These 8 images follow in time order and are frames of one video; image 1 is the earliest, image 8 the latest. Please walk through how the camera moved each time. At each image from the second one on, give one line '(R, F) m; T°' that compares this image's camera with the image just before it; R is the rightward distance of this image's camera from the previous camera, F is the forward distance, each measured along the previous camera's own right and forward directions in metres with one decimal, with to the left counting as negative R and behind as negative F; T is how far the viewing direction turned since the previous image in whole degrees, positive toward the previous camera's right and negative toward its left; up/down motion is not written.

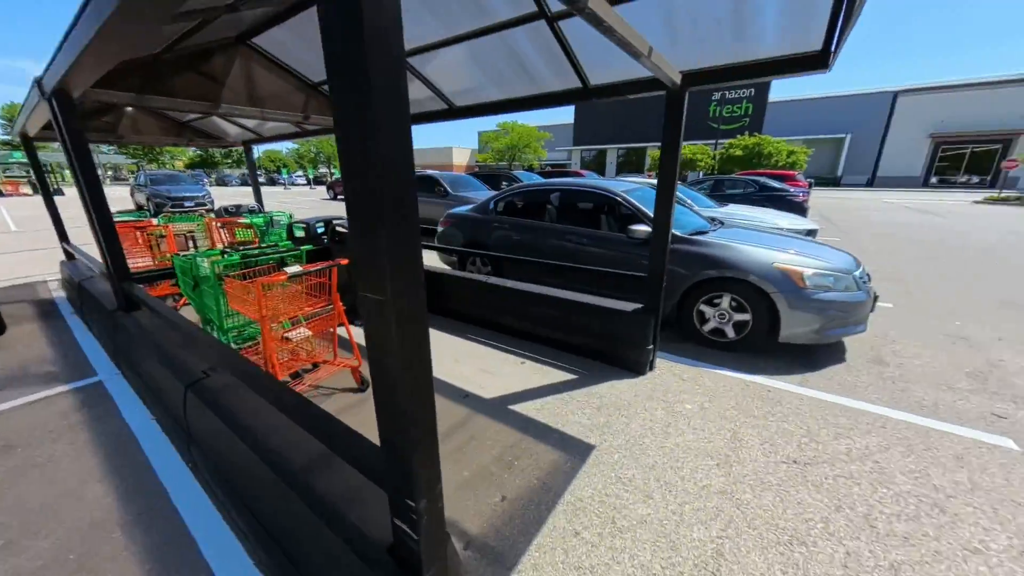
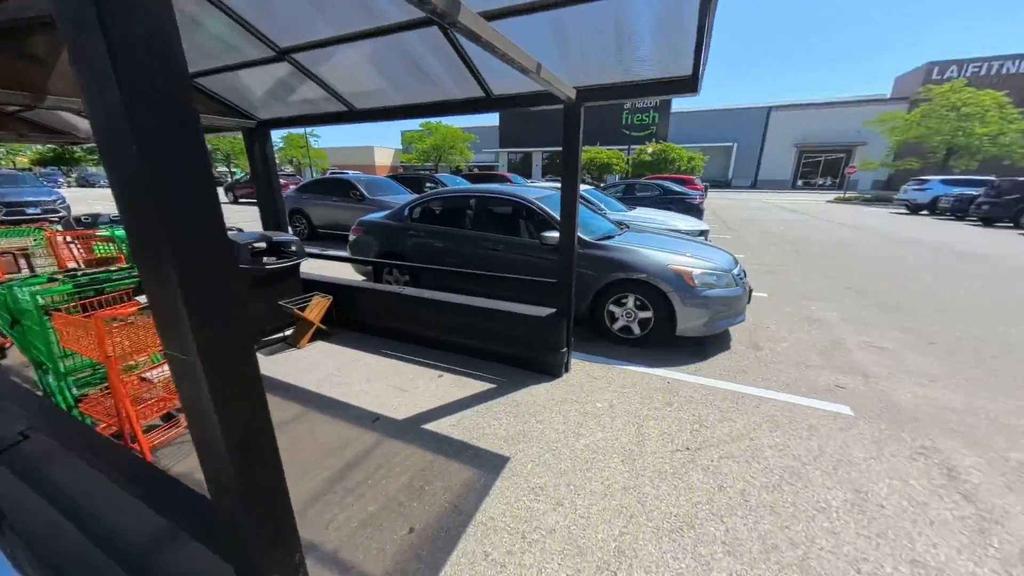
(+0.2, 0.0) m; +10°
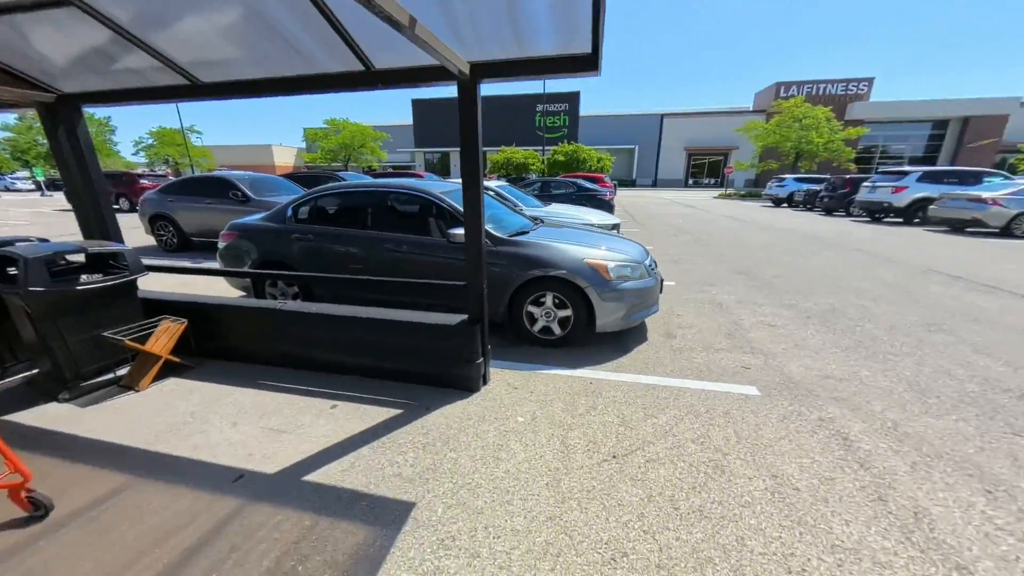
(+0.2, +0.4) m; +12°
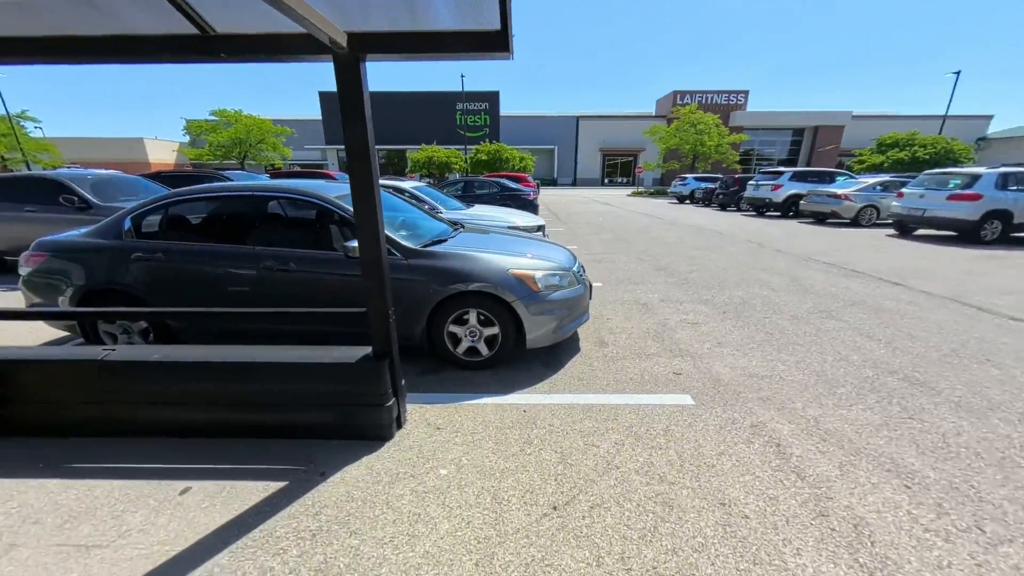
(+0.1, +0.4) m; +11°
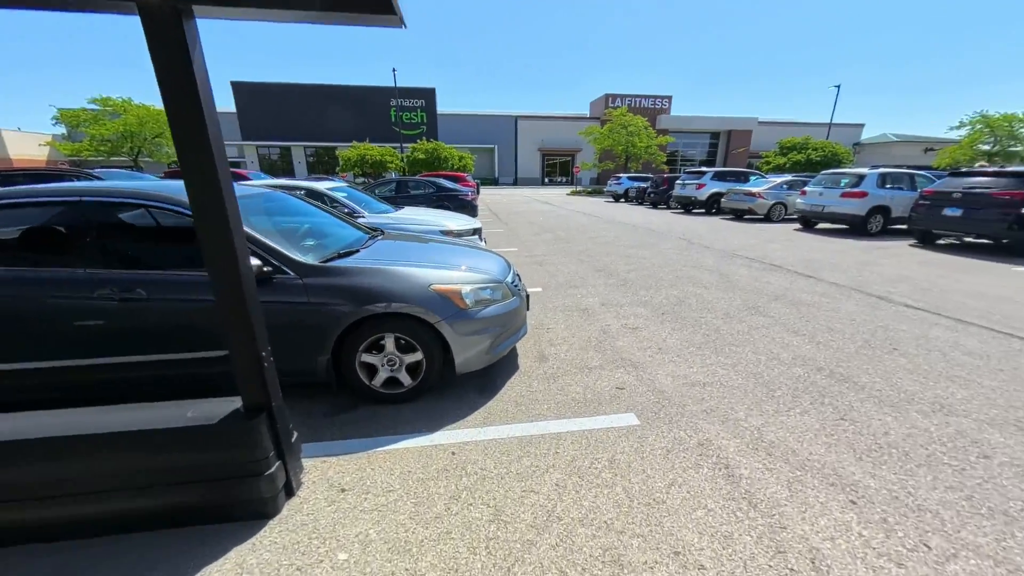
(+0.2, +0.4) m; +8°
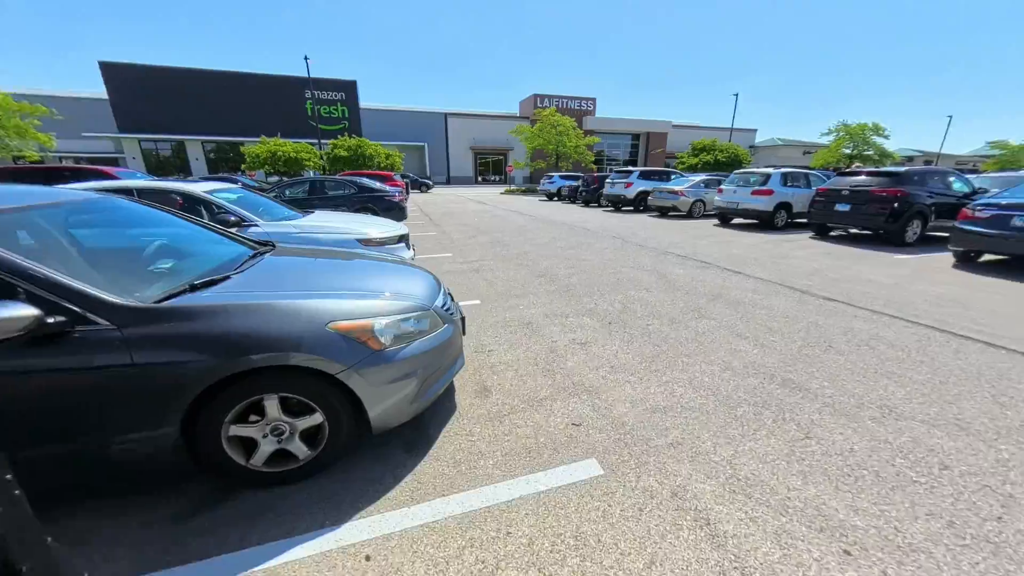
(+0.1, +0.5) m; +10°
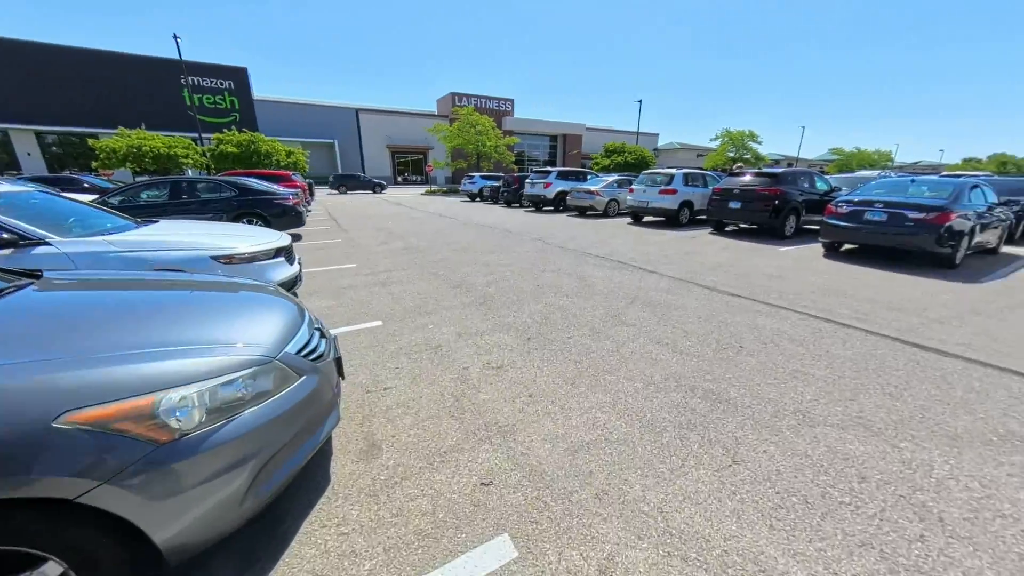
(+0.3, +0.5) m; +11°
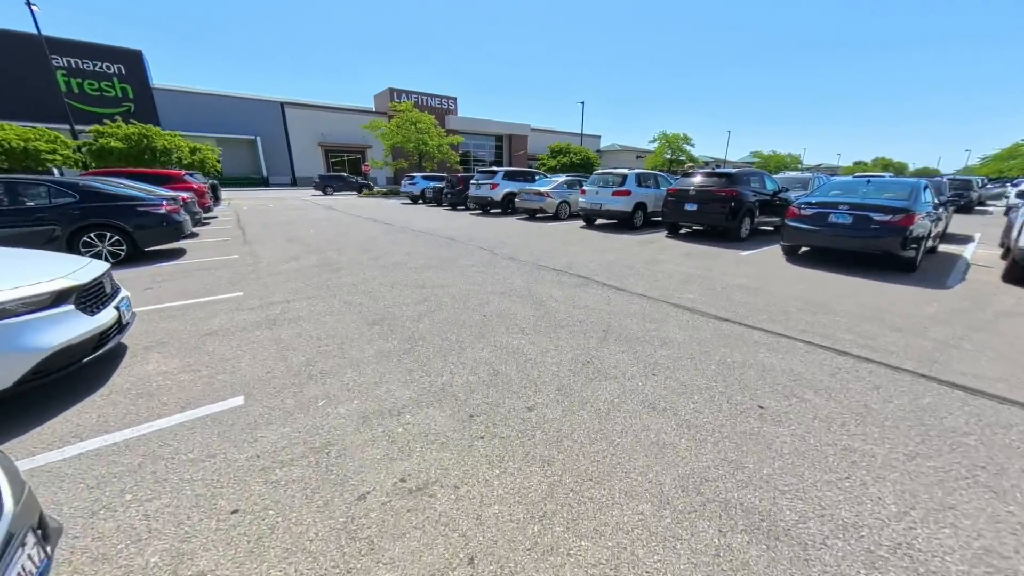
(+0.2, +1.2) m; +8°
